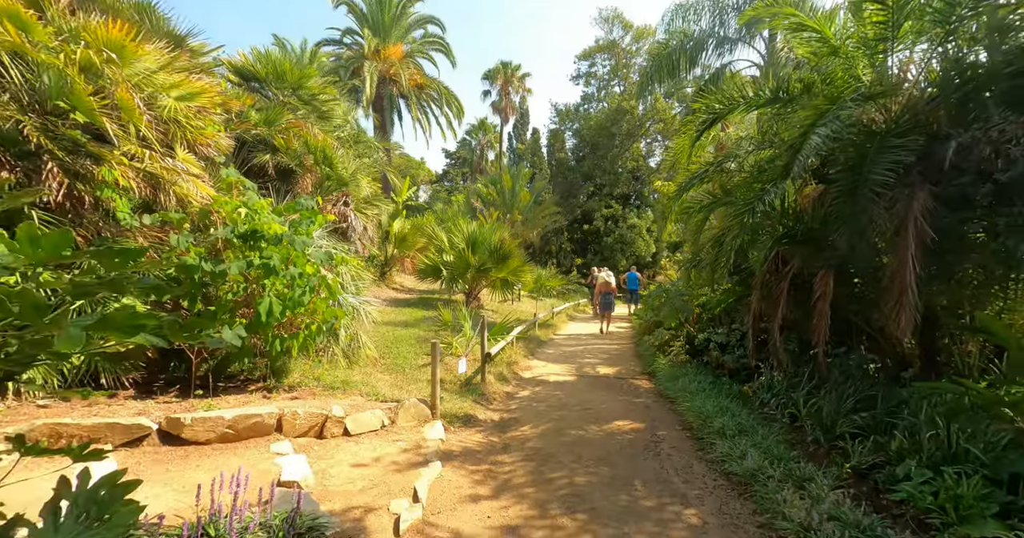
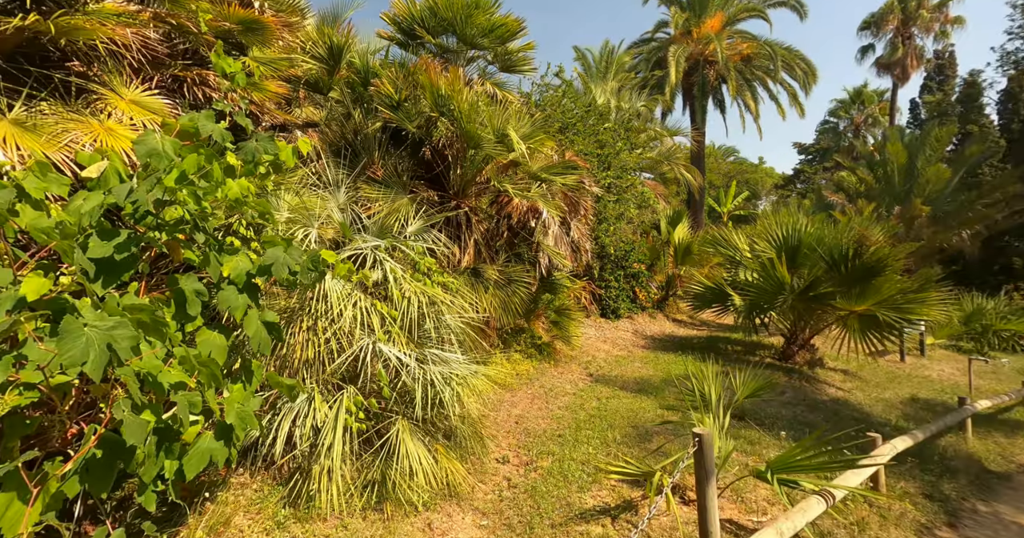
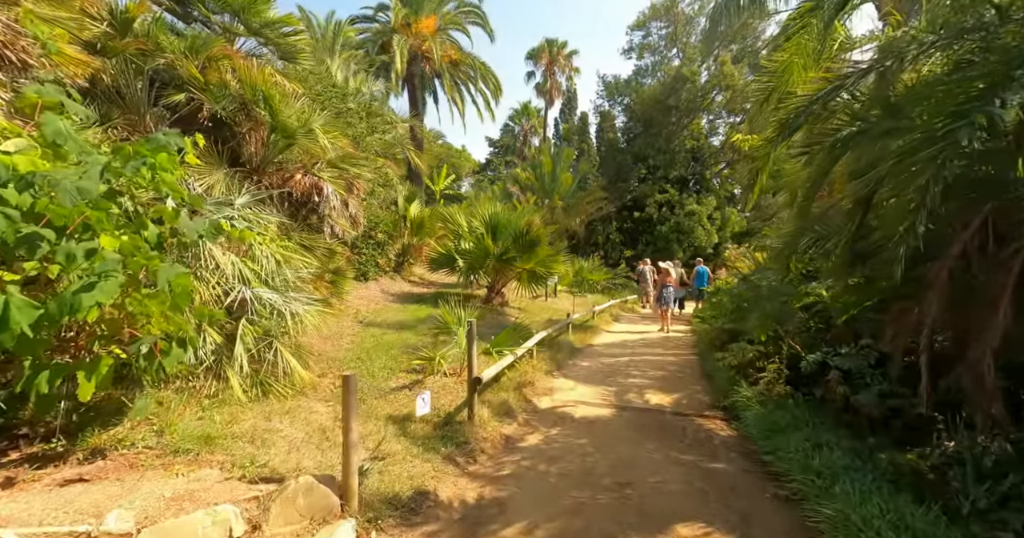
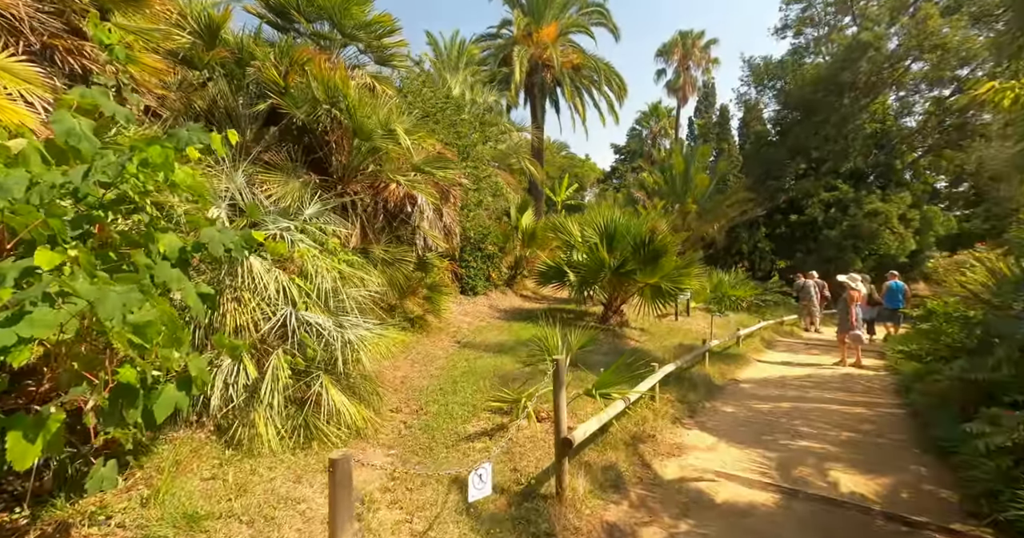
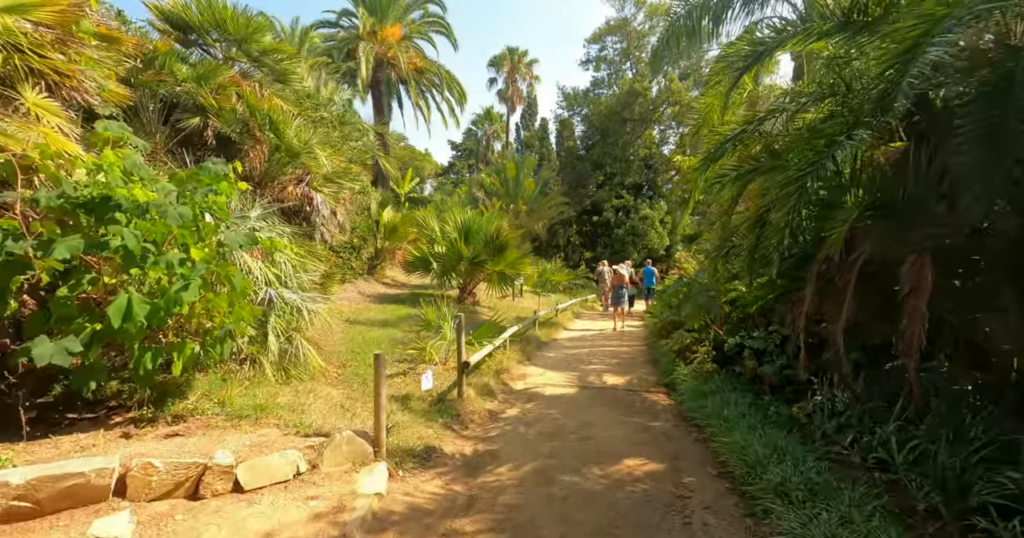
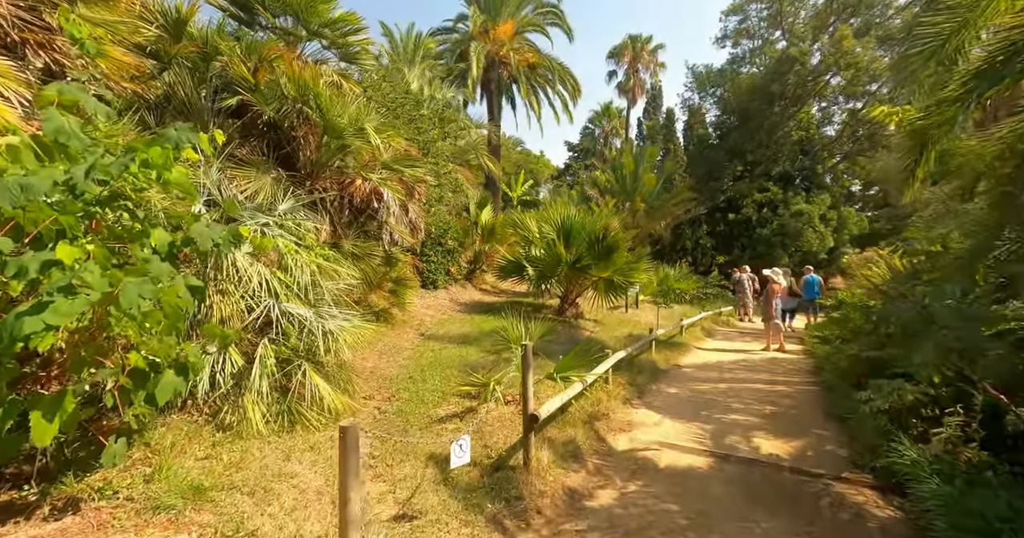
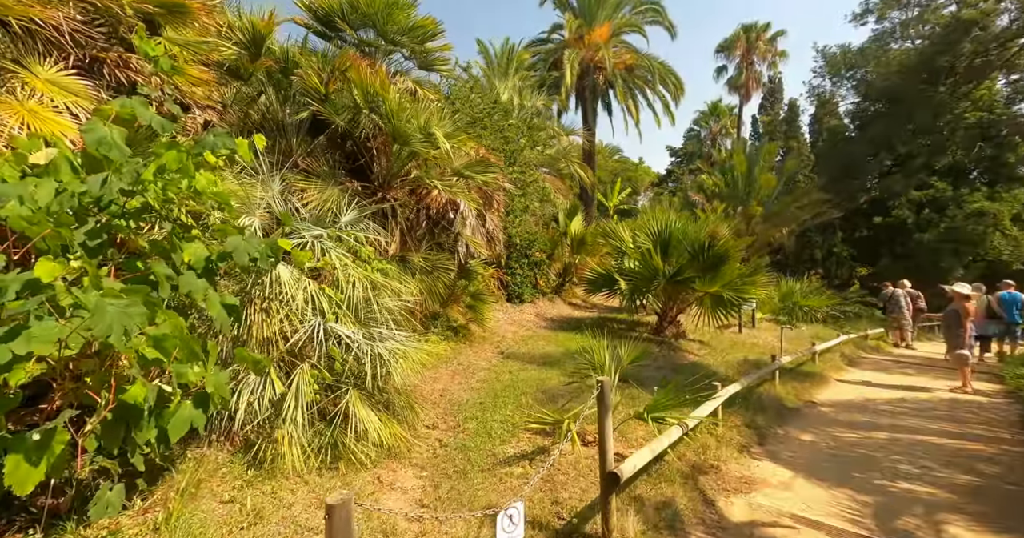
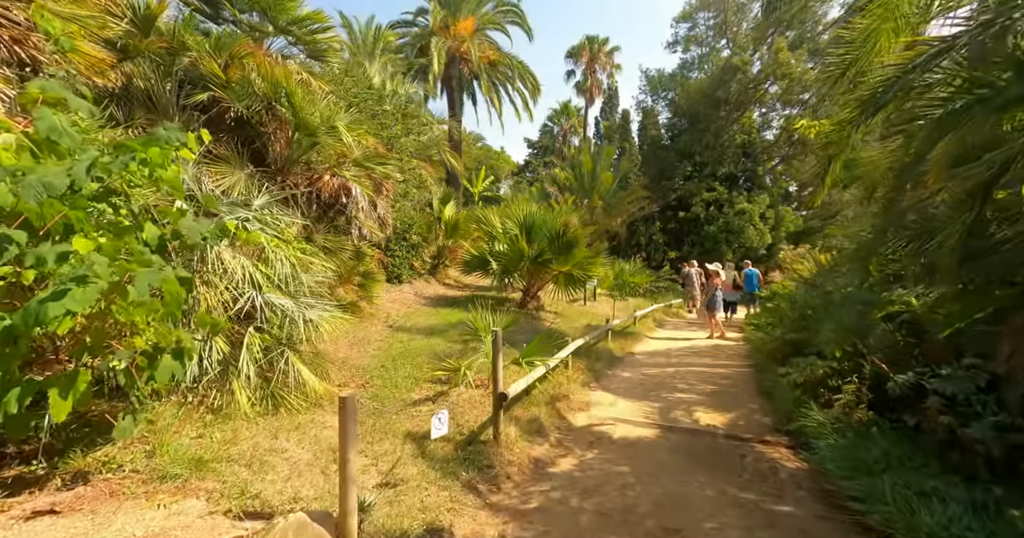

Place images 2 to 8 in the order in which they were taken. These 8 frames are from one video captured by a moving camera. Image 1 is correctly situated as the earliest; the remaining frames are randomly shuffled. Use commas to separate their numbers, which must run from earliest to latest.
5, 3, 8, 6, 4, 7, 2
